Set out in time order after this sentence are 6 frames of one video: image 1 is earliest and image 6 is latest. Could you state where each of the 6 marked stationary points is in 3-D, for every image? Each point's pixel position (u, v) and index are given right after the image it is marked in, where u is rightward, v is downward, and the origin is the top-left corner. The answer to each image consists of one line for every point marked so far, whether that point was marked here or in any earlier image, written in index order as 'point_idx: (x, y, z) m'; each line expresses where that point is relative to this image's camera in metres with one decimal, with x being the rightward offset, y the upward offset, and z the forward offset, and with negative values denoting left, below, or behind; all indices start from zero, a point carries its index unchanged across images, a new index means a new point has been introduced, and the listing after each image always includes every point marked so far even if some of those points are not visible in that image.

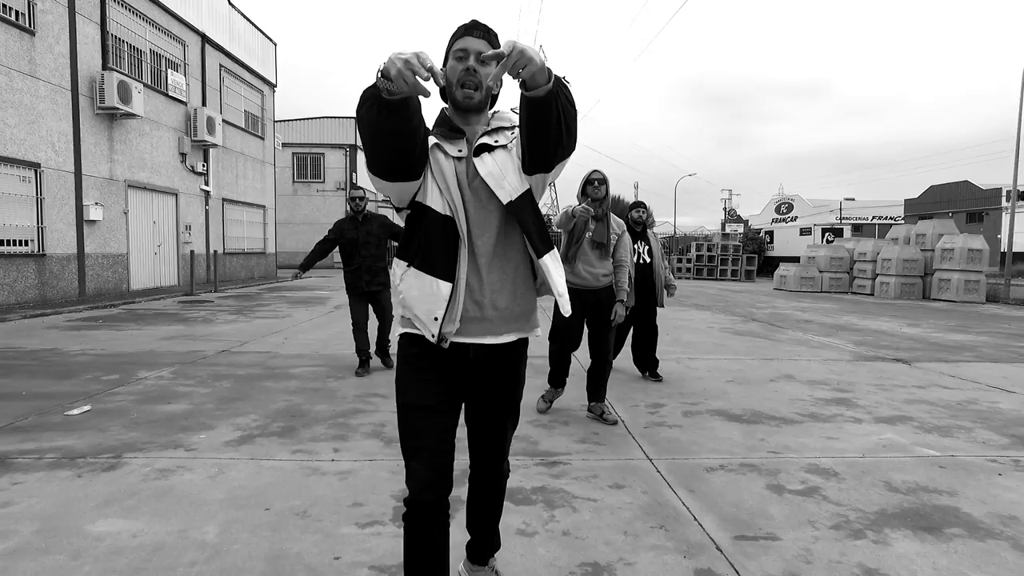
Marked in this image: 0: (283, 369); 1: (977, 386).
0: (-2.0, -0.7, +5.3) m
1: (+4.0, -0.8, +5.2) m
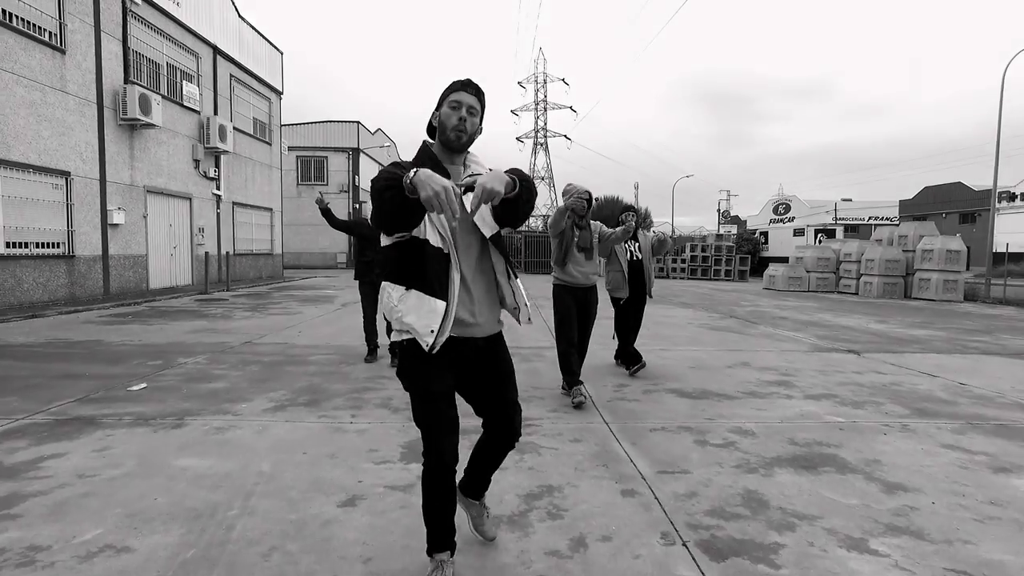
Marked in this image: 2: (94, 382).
0: (-2.1, -0.7, +6.1) m
1: (+3.9, -0.8, +6.0) m
2: (-3.2, -0.7, +4.7) m
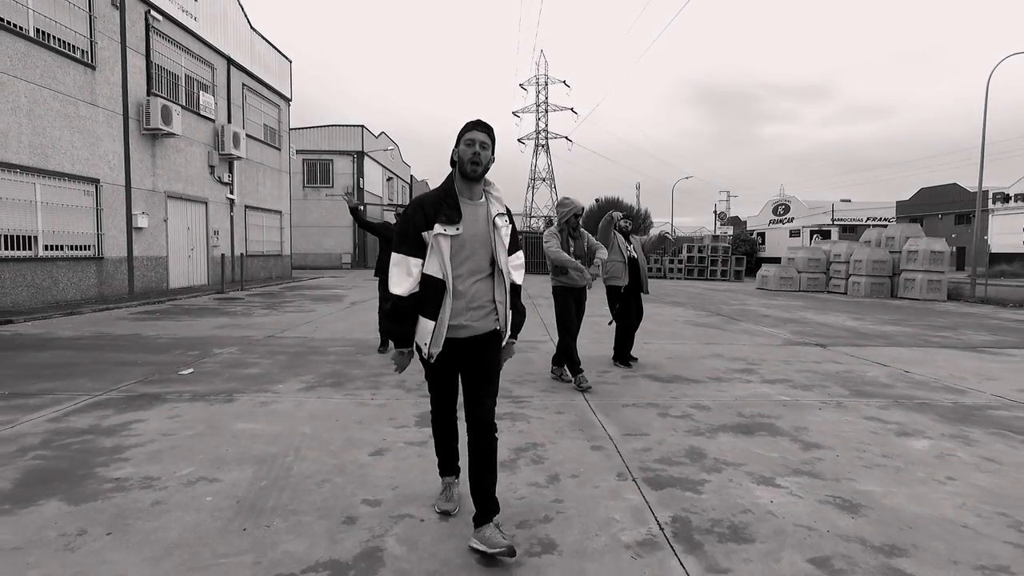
0: (-2.1, -0.7, +6.8) m
1: (+3.9, -0.8, +6.7) m
2: (-3.3, -0.7, +5.5) m
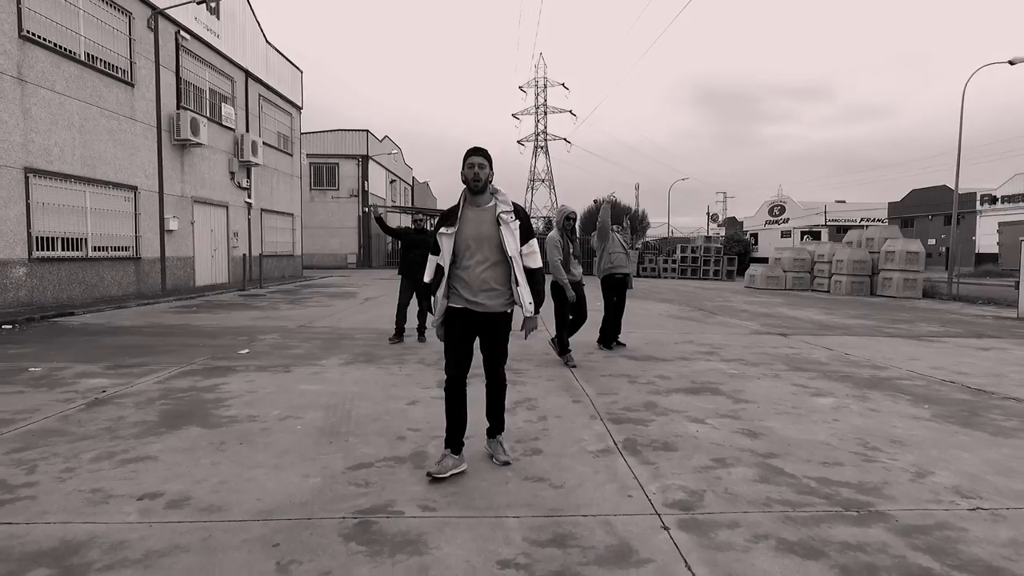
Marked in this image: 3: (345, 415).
0: (-2.1, -0.6, +8.0) m
1: (+3.9, -0.8, +7.9) m
2: (-3.3, -0.6, +6.6) m
3: (-1.1, -0.9, +4.1) m
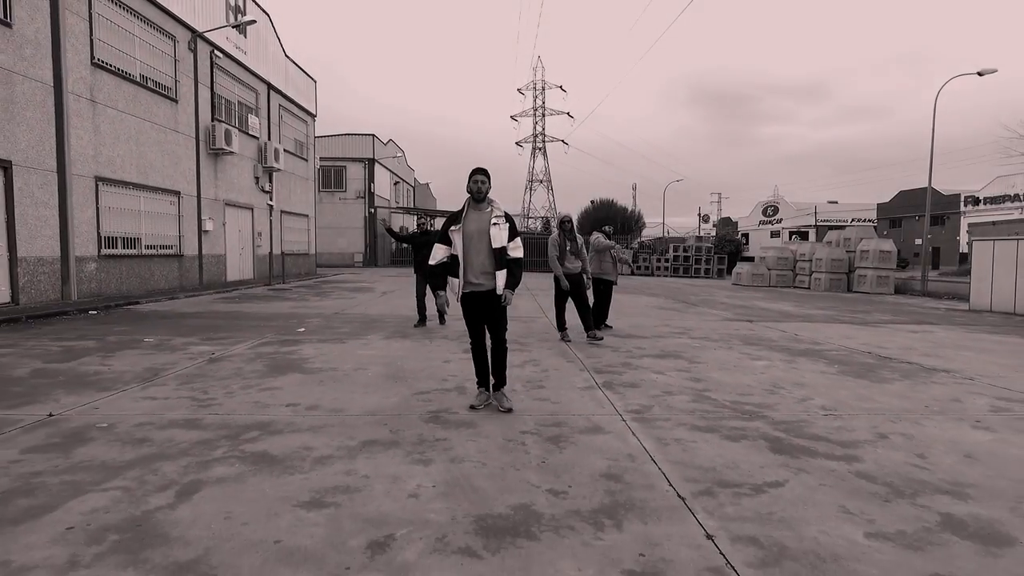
0: (-2.0, -0.5, +9.4) m
1: (+3.9, -0.6, +9.4) m
2: (-3.2, -0.5, +8.1) m
3: (-1.0, -0.7, +5.6) m
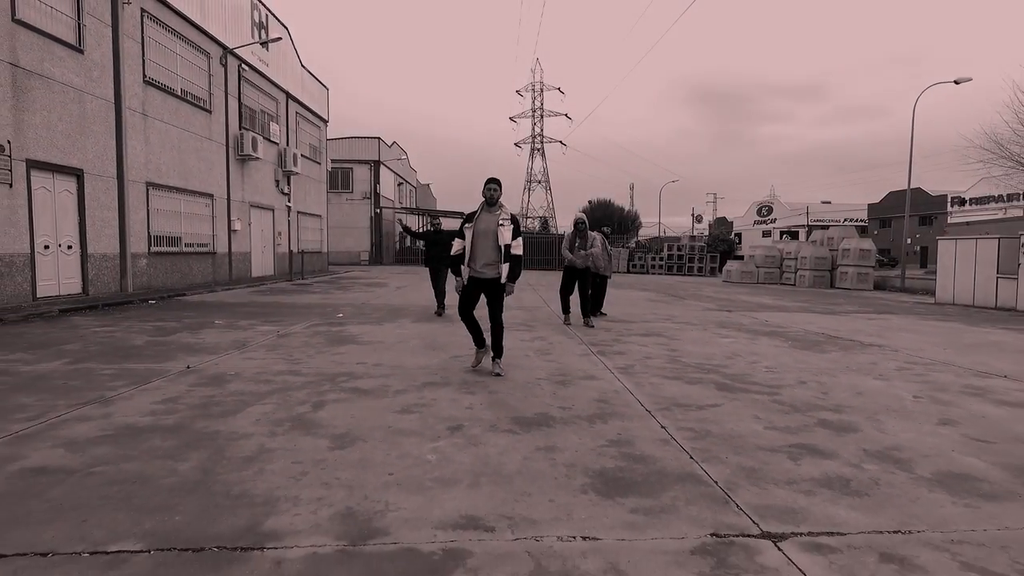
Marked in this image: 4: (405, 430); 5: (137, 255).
0: (-1.9, -0.4, +10.8) m
1: (+4.1, -0.5, +10.7) m
2: (-3.0, -0.4, +9.4) m
3: (-0.9, -0.6, +7.0) m
4: (-0.6, -0.8, +3.5) m
5: (-7.2, +0.6, +11.8) m
